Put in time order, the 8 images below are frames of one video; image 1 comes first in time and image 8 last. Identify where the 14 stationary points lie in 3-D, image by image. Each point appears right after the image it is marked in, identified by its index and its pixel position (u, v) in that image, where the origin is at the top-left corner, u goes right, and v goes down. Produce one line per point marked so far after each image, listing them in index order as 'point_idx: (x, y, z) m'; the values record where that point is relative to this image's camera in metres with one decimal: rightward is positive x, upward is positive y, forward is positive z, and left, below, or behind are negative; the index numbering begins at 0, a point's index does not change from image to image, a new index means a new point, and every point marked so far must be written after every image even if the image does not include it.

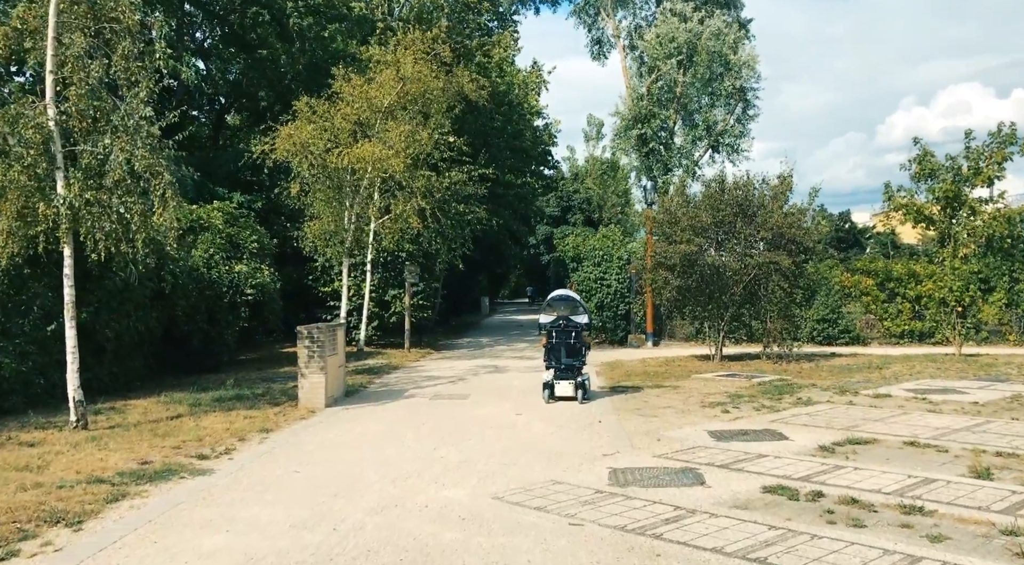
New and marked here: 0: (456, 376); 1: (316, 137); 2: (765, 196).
0: (-1.3, -2.2, +18.2) m
1: (-4.9, +3.7, +19.5) m
2: (+6.2, +2.2, +19.2) m
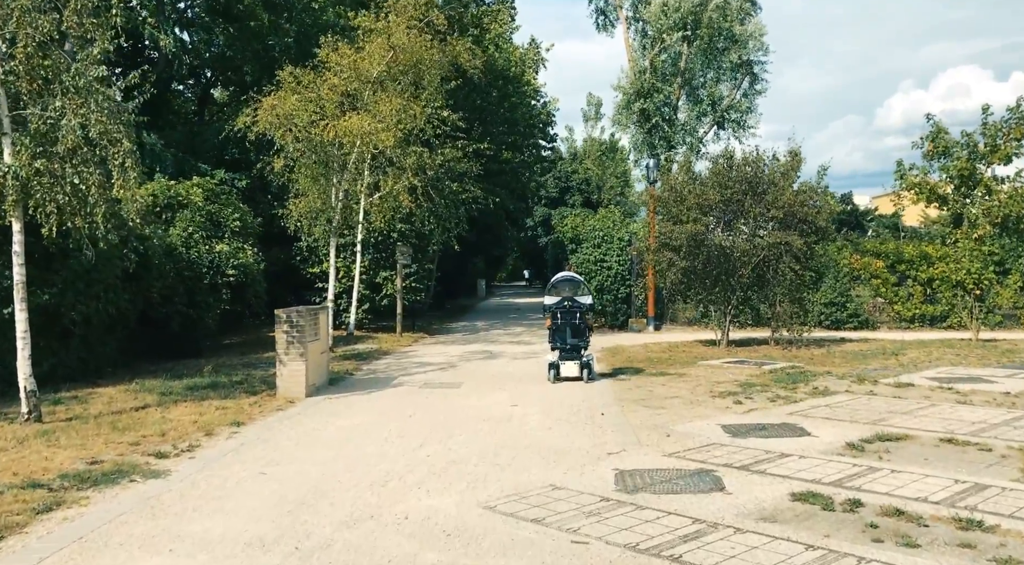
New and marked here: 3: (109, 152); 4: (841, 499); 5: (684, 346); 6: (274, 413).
0: (-1.4, -1.8, +17.3) m
1: (-5.0, +4.2, +18.4) m
2: (+6.1, +2.6, +18.1) m
3: (-5.2, +1.7, +9.9) m
4: (+2.8, -1.8, +6.5) m
5: (+4.4, -1.6, +19.6) m
6: (-3.3, -1.8, +10.9) m
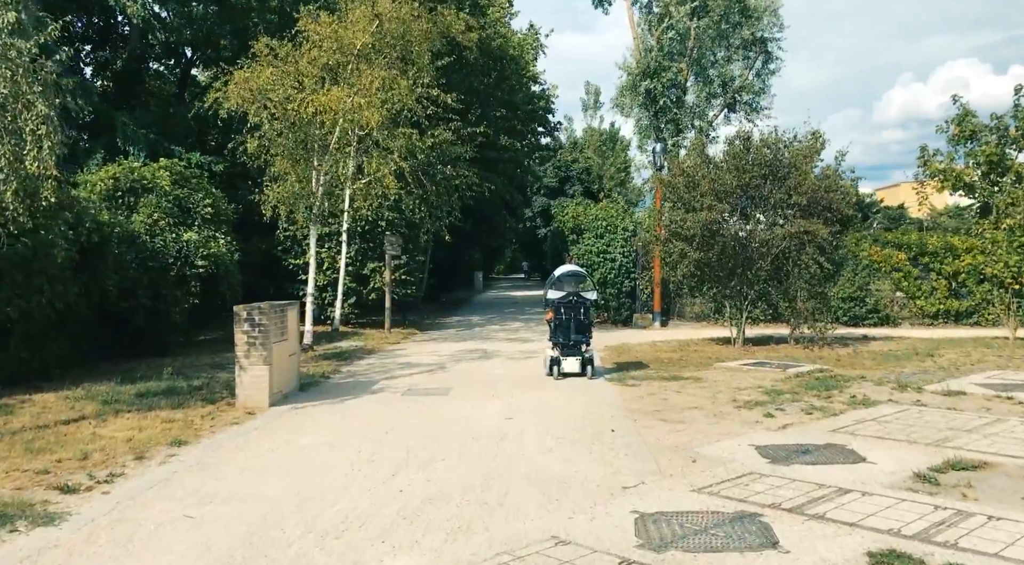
0: (-1.5, -1.6, +15.7) m
1: (-5.1, +4.4, +16.8) m
2: (+6.1, +2.7, +16.5) m
3: (-5.2, +1.8, +8.2) m
4: (+2.7, -1.8, +5.0) m
5: (+4.3, -1.5, +18.0) m
6: (-3.4, -1.7, +9.3) m
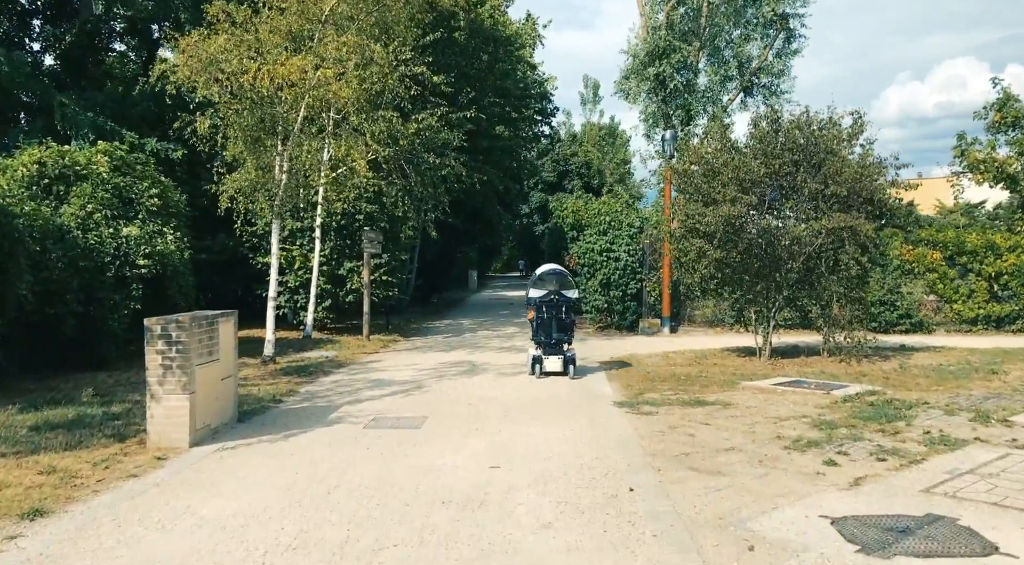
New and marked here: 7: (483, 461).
0: (-1.6, -1.7, +13.4) m
1: (-5.2, +4.3, +14.5) m
2: (+5.9, +2.7, +14.3) m
3: (-5.3, +1.7, +6.0) m
4: (+2.6, -1.9, +2.7) m
5: (+4.1, -1.5, +15.7) m
6: (-3.5, -1.8, +7.0) m
7: (-0.3, -1.8, +7.8) m
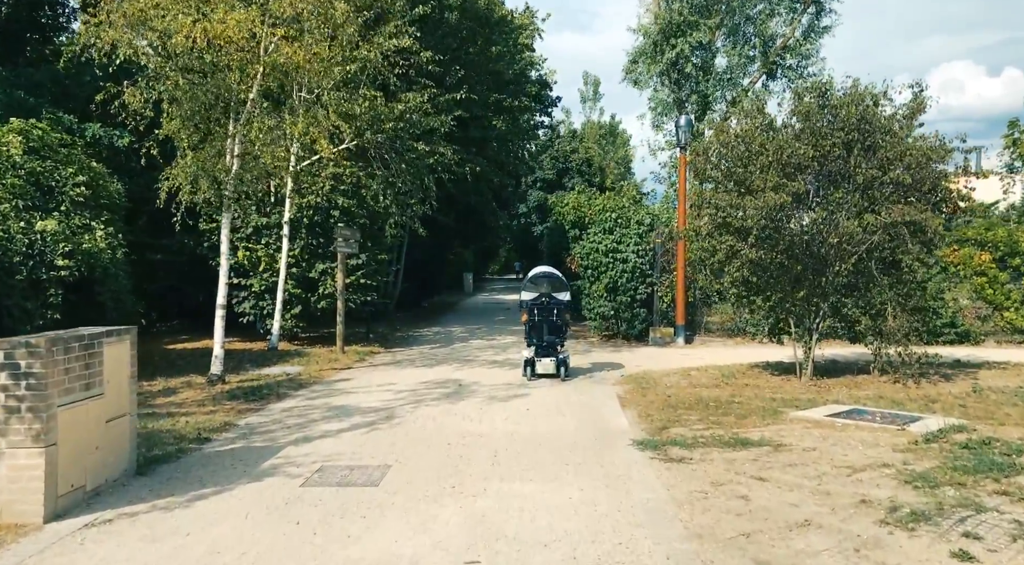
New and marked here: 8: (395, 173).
0: (-1.7, -1.8, +11.0) m
1: (-5.3, +4.2, +12.1) m
2: (+5.8, +2.6, +11.9) m
3: (-5.4, +1.6, +3.6) m
4: (+2.5, -1.9, +0.3) m
5: (+4.0, -1.6, +13.3) m
6: (-3.6, -1.9, +4.6) m
7: (-0.4, -1.8, +5.4) m
8: (-2.6, +2.4, +17.2) m
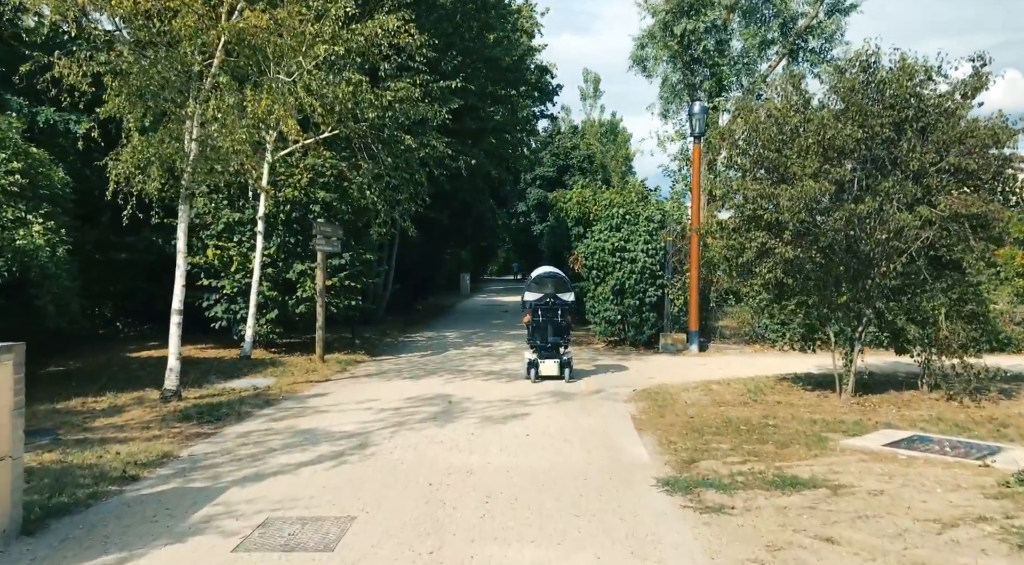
0: (-1.8, -1.8, +9.4) m
1: (-5.4, +4.2, +10.5) m
2: (+5.8, +2.5, +10.3) m
3: (-5.5, +1.6, +1.9) m
4: (+2.5, -2.0, -1.3) m
5: (+4.0, -1.7, +11.7) m
6: (-3.7, -1.9, +3.0) m
7: (-0.4, -1.9, +3.7) m
8: (-2.6, +2.4, +15.6) m
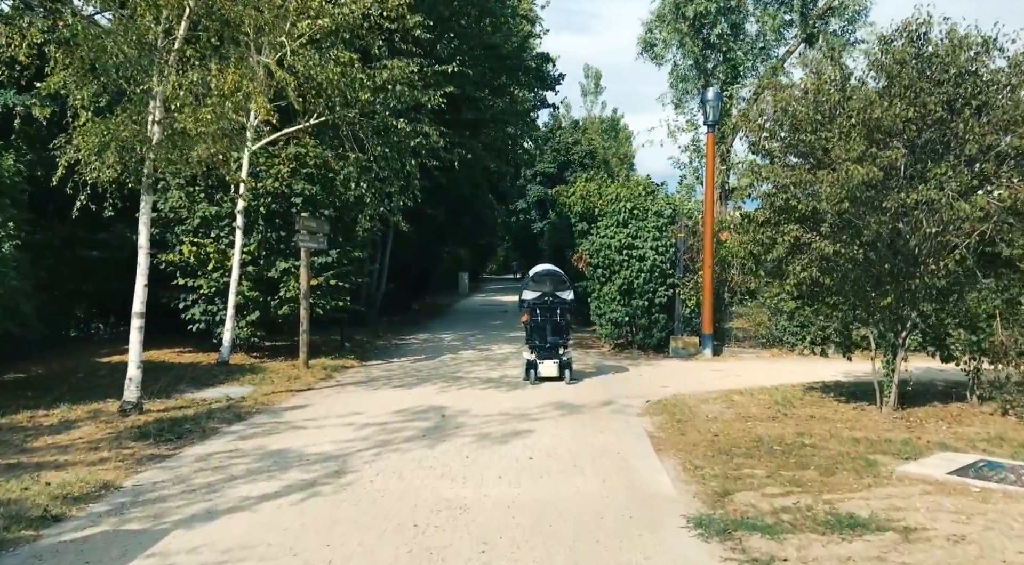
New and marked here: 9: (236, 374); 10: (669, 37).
0: (-1.8, -1.8, +8.2) m
1: (-5.3, +4.2, +9.2) m
2: (+5.8, +2.5, +9.1) m
3: (-5.4, +1.6, +0.7) m
4: (+2.5, -2.0, -2.5) m
5: (+4.0, -1.7, +10.5) m
6: (-3.7, -1.9, +1.8) m
7: (-0.4, -1.9, +2.5) m
8: (-2.6, +2.4, +14.4) m
9: (-4.8, -1.6, +13.6) m
10: (+3.6, +5.7, +17.8) m
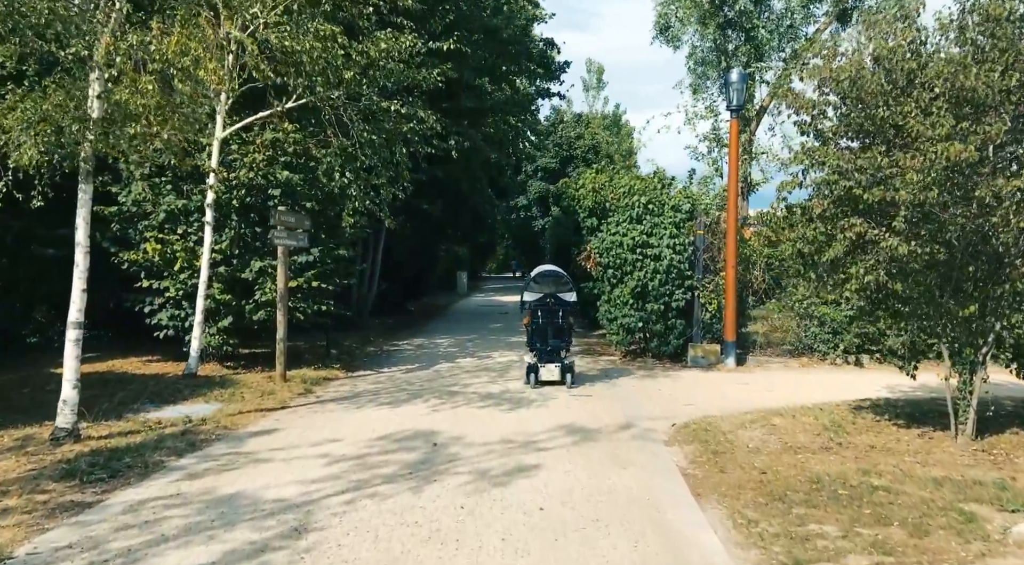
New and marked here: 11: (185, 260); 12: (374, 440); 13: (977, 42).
0: (-1.7, -1.9, +6.6) m
1: (-5.3, +4.2, +7.7) m
2: (+5.8, +2.5, +7.5) m
3: (-5.4, +1.5, -0.9) m
4: (+2.6, -2.1, -4.1) m
5: (+4.0, -1.7, +9.0) m
6: (-3.6, -2.0, +0.2) m
7: (-0.3, -1.9, +1.0) m
8: (-2.6, +2.3, +12.8) m
9: (-4.8, -1.6, +12.1) m
10: (+3.7, +5.6, +16.2) m
11: (-5.6, +0.4, +13.2) m
12: (-1.6, -1.8, +8.9) m
13: (+4.5, +2.4, +7.6) m
